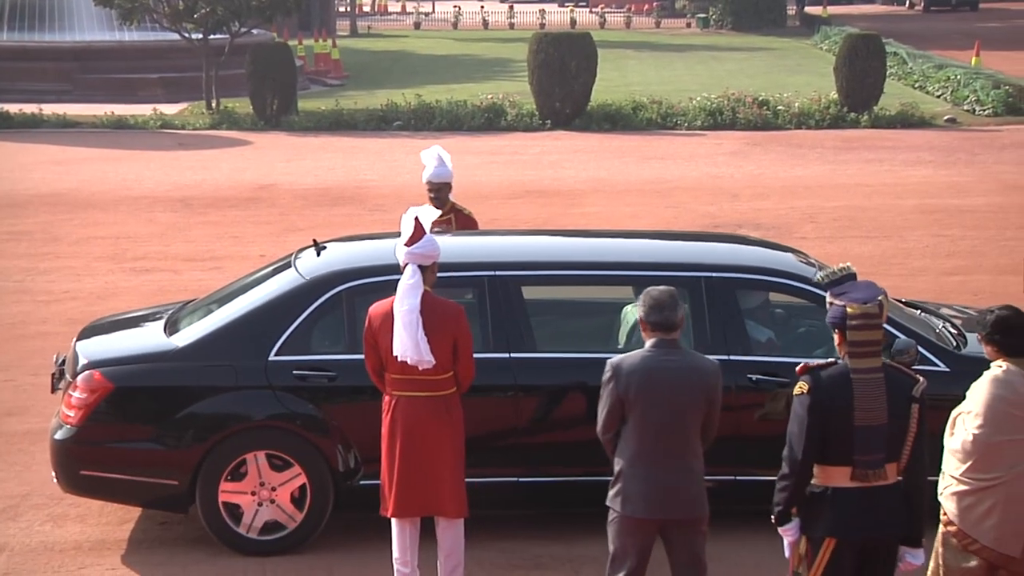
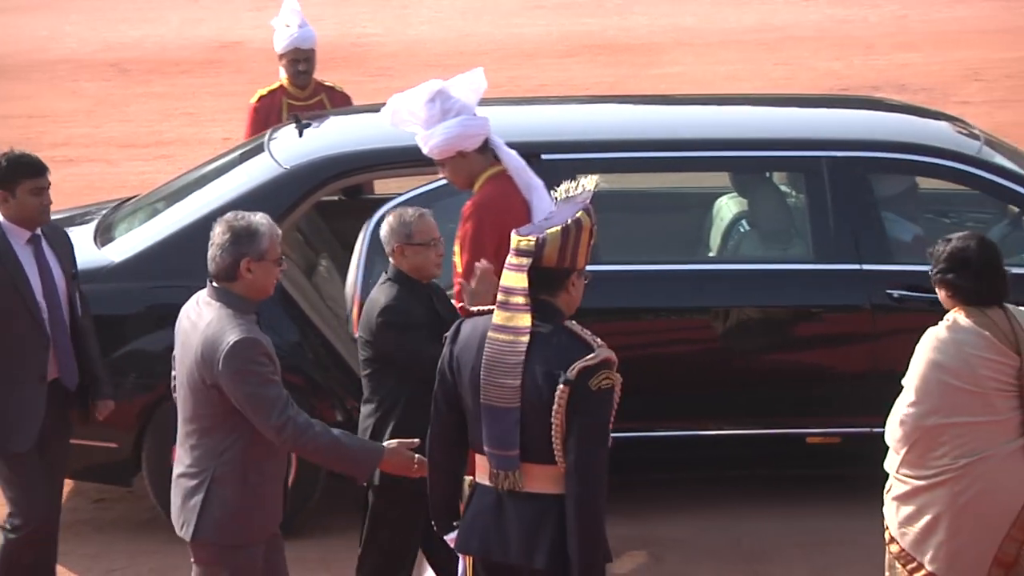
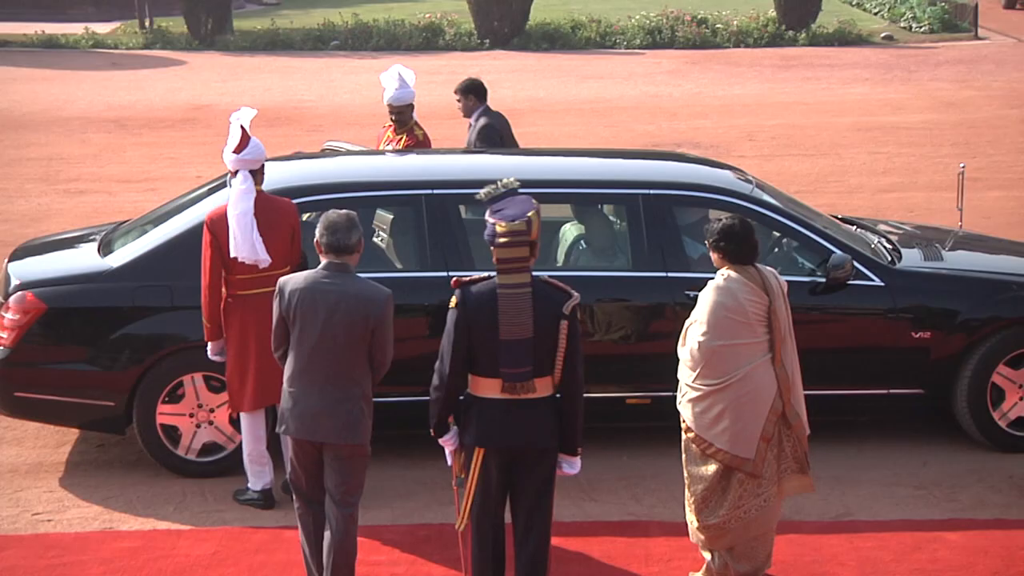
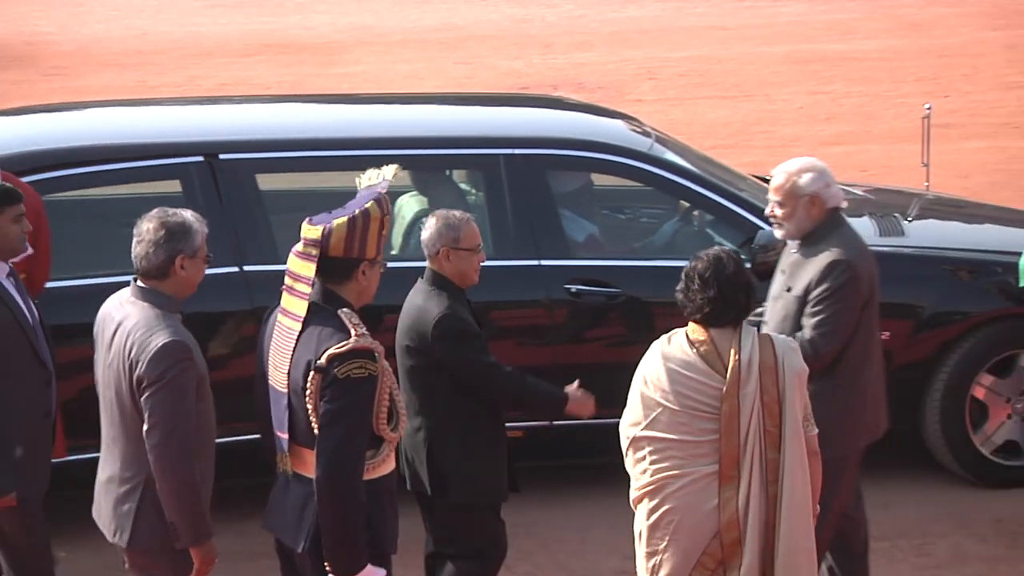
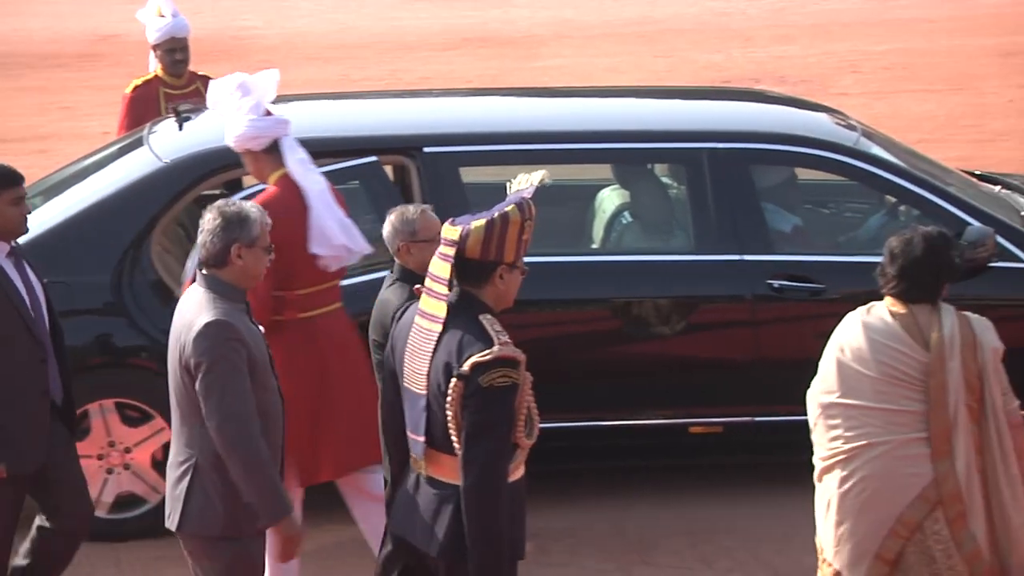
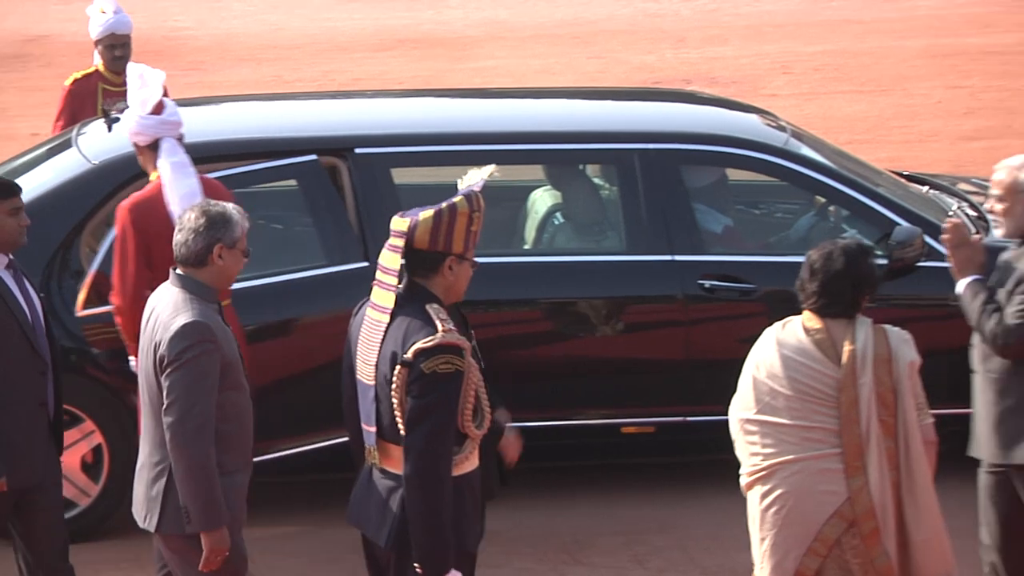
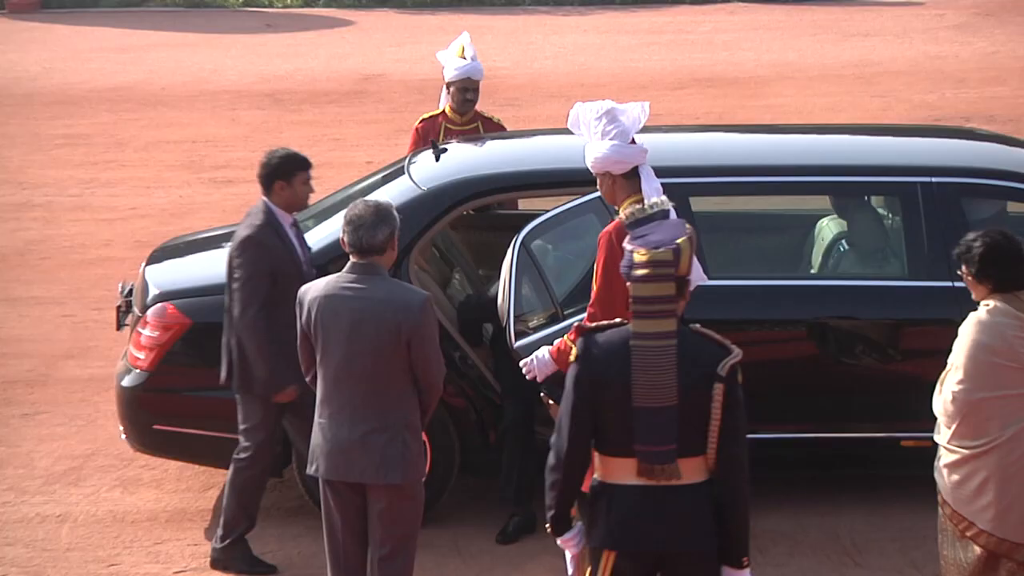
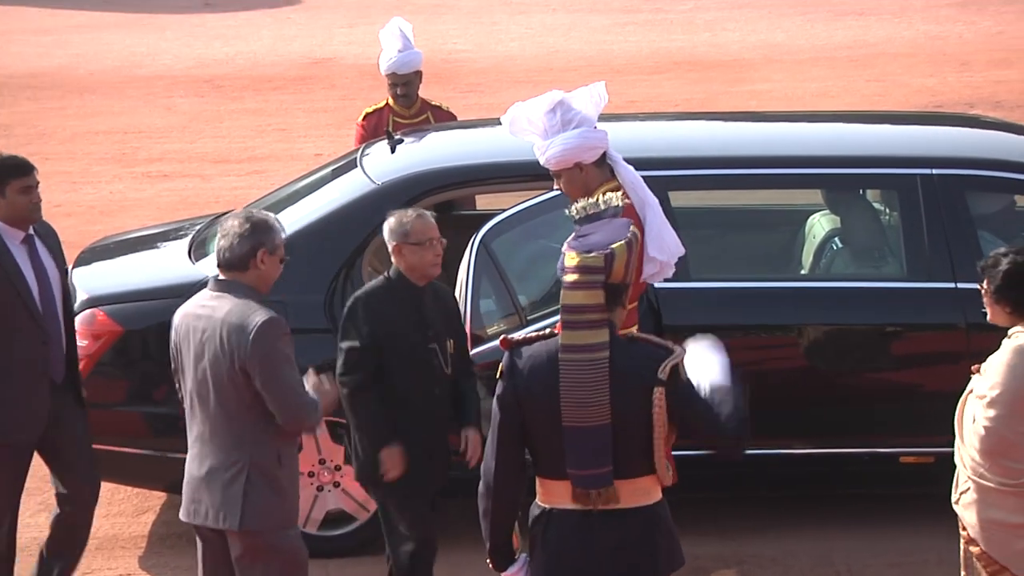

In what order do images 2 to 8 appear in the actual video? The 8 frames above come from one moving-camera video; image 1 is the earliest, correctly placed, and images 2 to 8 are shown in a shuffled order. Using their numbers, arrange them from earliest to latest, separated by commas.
3, 7, 8, 2, 5, 6, 4
